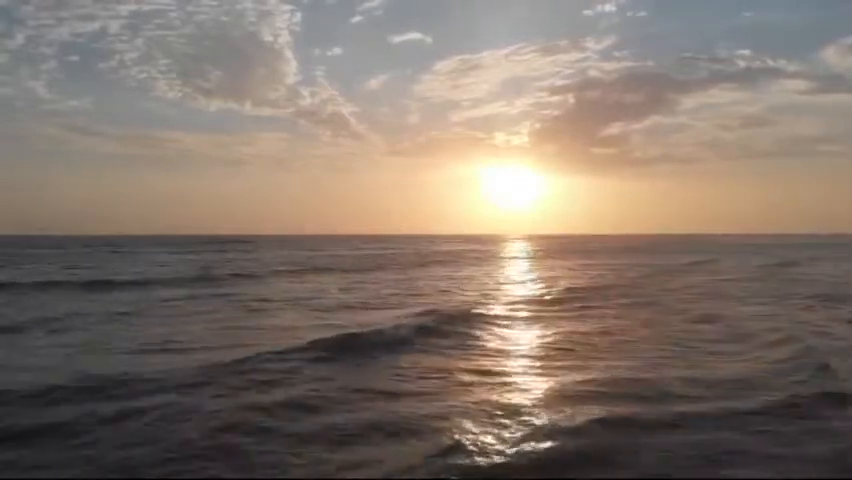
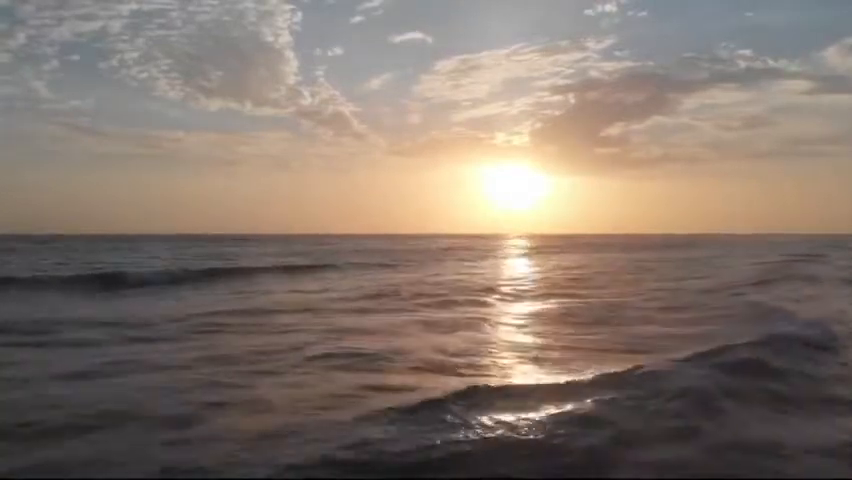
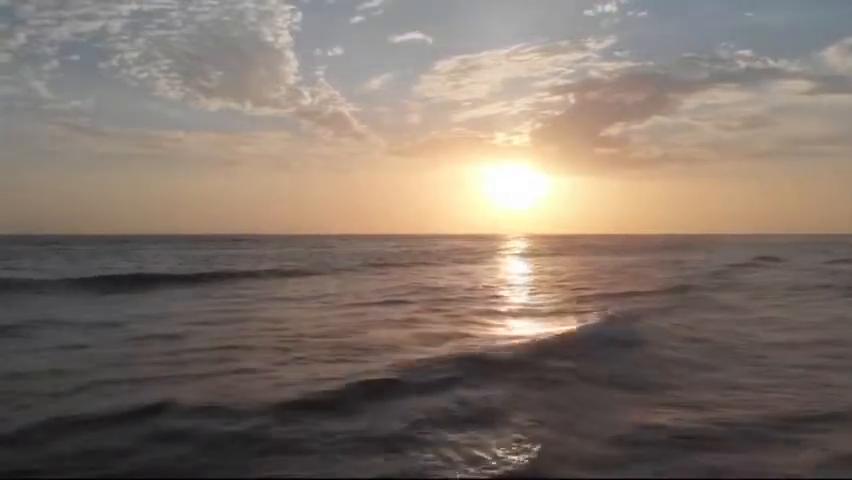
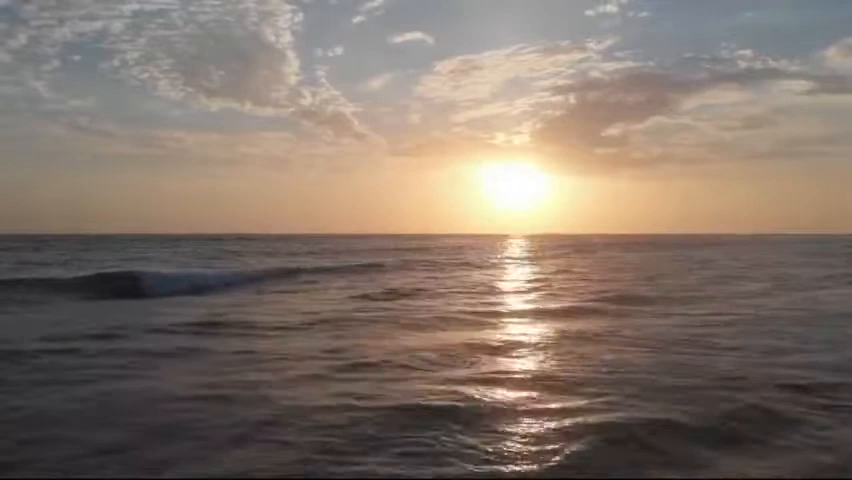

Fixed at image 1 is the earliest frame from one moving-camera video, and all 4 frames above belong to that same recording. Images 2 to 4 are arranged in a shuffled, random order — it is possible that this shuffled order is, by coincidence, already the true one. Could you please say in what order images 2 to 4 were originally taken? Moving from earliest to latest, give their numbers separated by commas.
3, 2, 4
